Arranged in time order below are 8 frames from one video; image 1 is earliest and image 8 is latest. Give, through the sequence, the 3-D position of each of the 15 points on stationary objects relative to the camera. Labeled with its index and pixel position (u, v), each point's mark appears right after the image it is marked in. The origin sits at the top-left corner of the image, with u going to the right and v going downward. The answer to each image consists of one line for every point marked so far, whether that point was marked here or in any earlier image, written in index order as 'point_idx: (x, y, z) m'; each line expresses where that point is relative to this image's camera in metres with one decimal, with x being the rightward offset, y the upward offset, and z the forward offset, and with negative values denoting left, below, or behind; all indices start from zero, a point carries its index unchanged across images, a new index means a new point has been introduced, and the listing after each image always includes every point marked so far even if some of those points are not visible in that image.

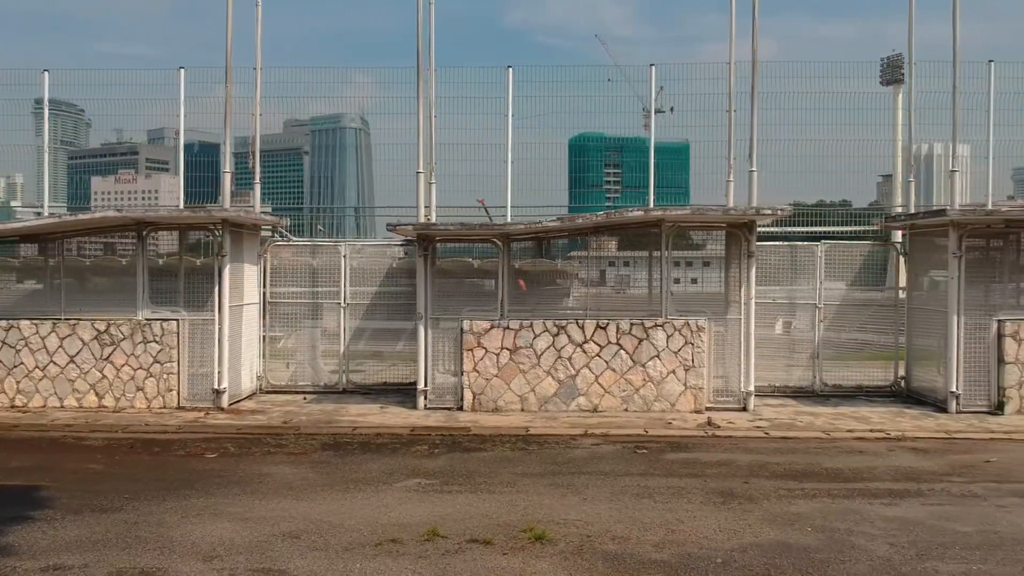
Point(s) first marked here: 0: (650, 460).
0: (+0.8, -1.1, +8.1) m
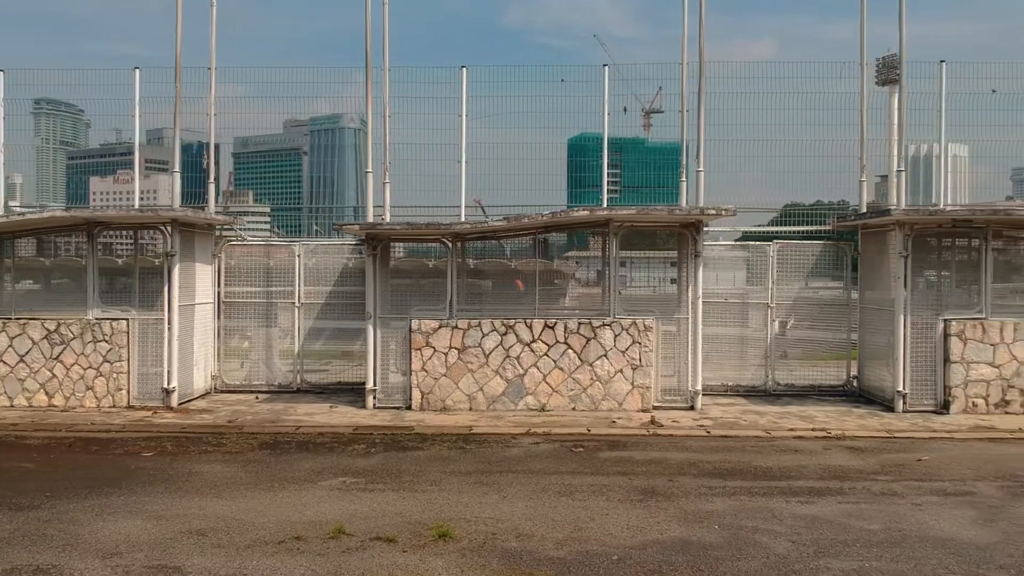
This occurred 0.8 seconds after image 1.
0: (+0.4, -1.0, +8.2) m
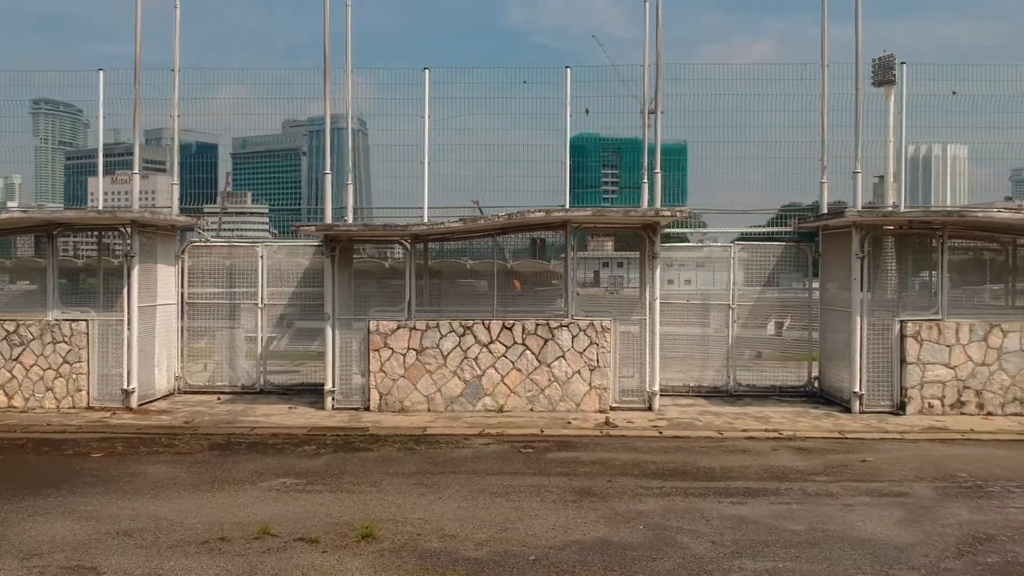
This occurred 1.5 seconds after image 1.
0: (+0.1, -1.1, +8.2) m
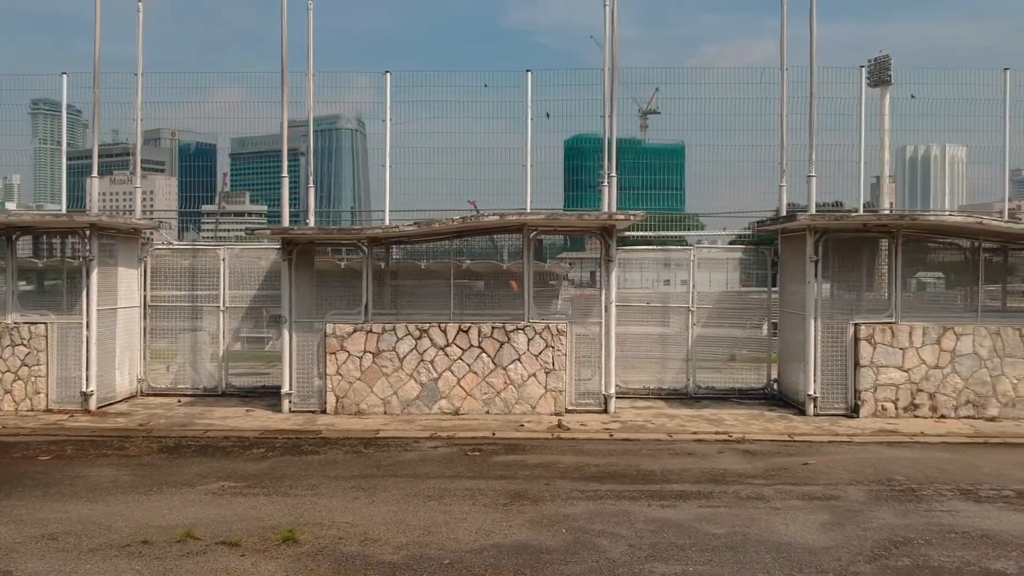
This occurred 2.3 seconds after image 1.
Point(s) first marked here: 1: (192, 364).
0: (-0.2, -1.1, +8.2) m
1: (-2.9, -0.7, +11.9) m
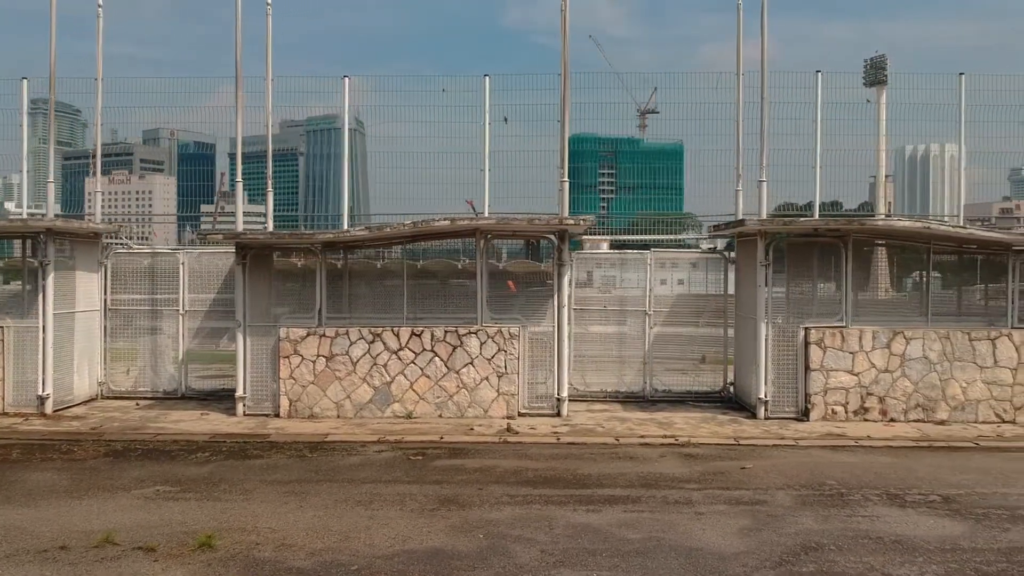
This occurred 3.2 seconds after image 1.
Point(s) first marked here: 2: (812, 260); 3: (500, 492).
0: (-0.6, -1.1, +8.3) m
1: (-3.3, -0.7, +11.9) m
2: (+2.4, +0.2, +10.5) m
3: (-0.1, -1.1, +7.3) m
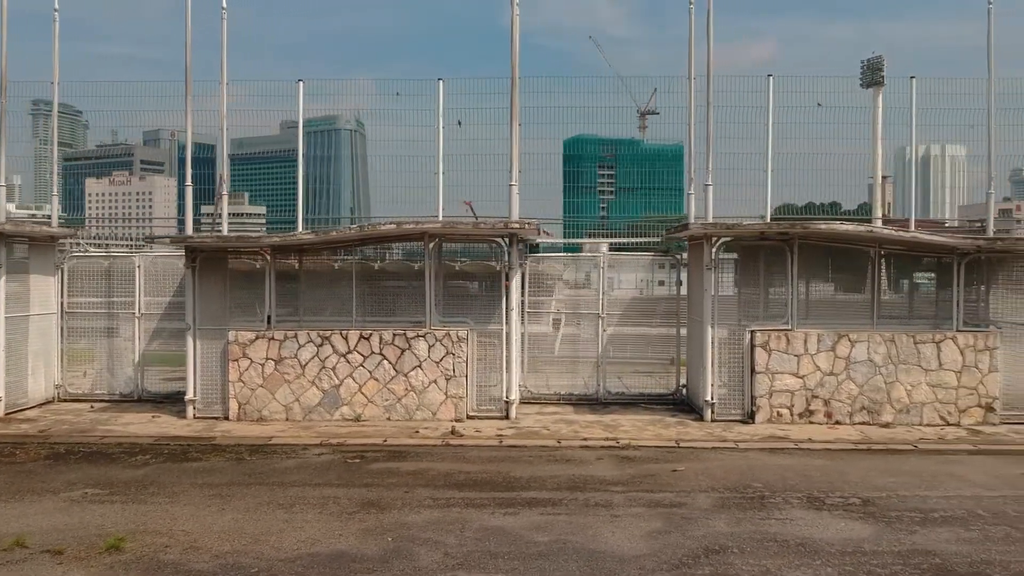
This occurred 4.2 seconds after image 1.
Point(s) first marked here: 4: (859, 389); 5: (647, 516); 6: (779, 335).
0: (-1.0, -1.1, +8.4) m
1: (-3.7, -0.7, +12.0) m
2: (+2.0, +0.2, +10.6) m
3: (-0.5, -1.2, +7.3) m
4: (+2.7, -0.8, +10.3) m
5: (+0.7, -1.2, +6.7) m
6: (+2.1, -0.4, +10.4) m
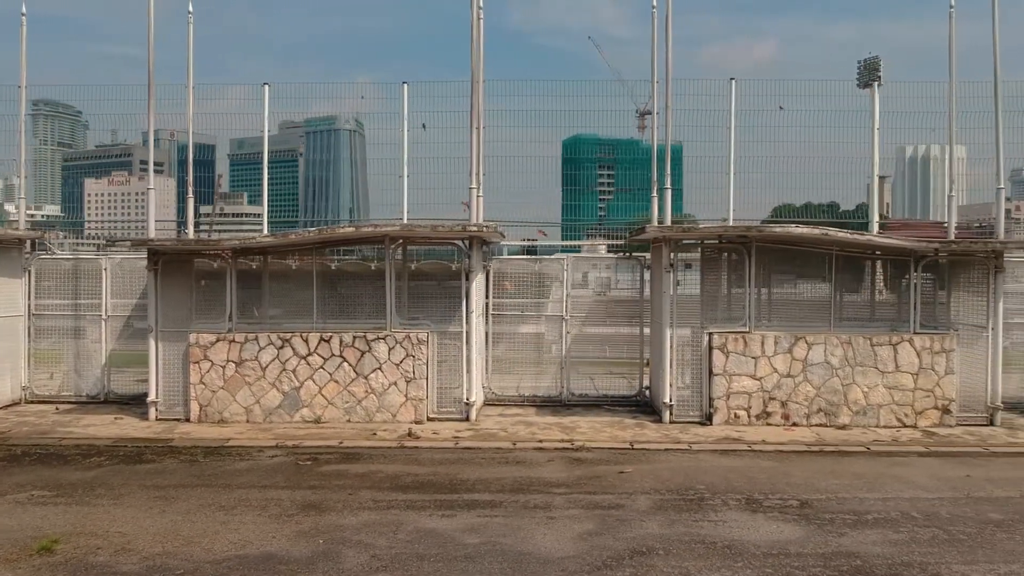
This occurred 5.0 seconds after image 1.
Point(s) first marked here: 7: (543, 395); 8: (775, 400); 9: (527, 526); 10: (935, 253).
0: (-1.4, -1.2, +8.4) m
1: (-4.0, -0.8, +12.1) m
2: (+1.7, +0.2, +10.6) m
3: (-0.8, -1.2, +7.4) m
4: (+2.4, -0.8, +10.4) m
5: (+0.4, -1.2, +6.8) m
6: (+1.8, -0.4, +10.4) m
7: (+0.3, -1.0, +12.0) m
8: (+2.1, -0.9, +10.4) m
9: (+0.1, -1.2, +6.5) m
10: (+3.4, +0.3, +10.6) m
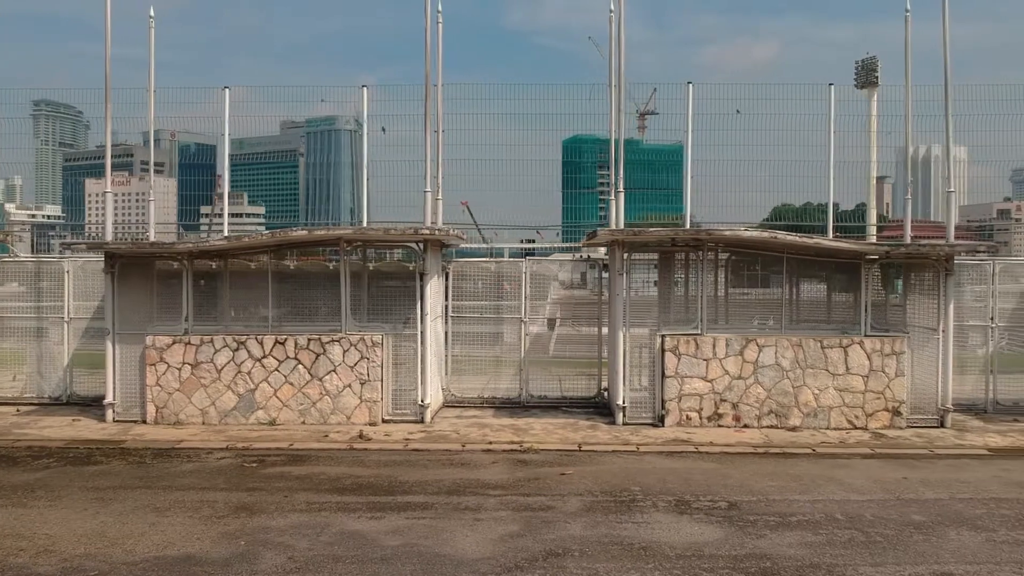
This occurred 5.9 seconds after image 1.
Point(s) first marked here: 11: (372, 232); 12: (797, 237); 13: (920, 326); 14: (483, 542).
0: (-1.7, -1.2, +8.5) m
1: (-4.4, -0.8, +12.2) m
2: (+1.3, +0.2, +10.7) m
3: (-1.2, -1.2, +7.5) m
4: (+2.0, -0.8, +10.5) m
5: (0.0, -1.2, +6.8) m
6: (+1.4, -0.4, +10.5) m
7: (-0.1, -1.0, +12.1) m
8: (+1.7, -0.9, +10.5) m
9: (-0.3, -1.2, +6.6) m
10: (+3.0, +0.2, +10.7) m
11: (-1.1, +0.4, +10.3) m
12: (+2.2, +0.4, +10.2) m
13: (+3.3, -0.3, +10.8) m
14: (-0.1, -1.2, +6.3) m
